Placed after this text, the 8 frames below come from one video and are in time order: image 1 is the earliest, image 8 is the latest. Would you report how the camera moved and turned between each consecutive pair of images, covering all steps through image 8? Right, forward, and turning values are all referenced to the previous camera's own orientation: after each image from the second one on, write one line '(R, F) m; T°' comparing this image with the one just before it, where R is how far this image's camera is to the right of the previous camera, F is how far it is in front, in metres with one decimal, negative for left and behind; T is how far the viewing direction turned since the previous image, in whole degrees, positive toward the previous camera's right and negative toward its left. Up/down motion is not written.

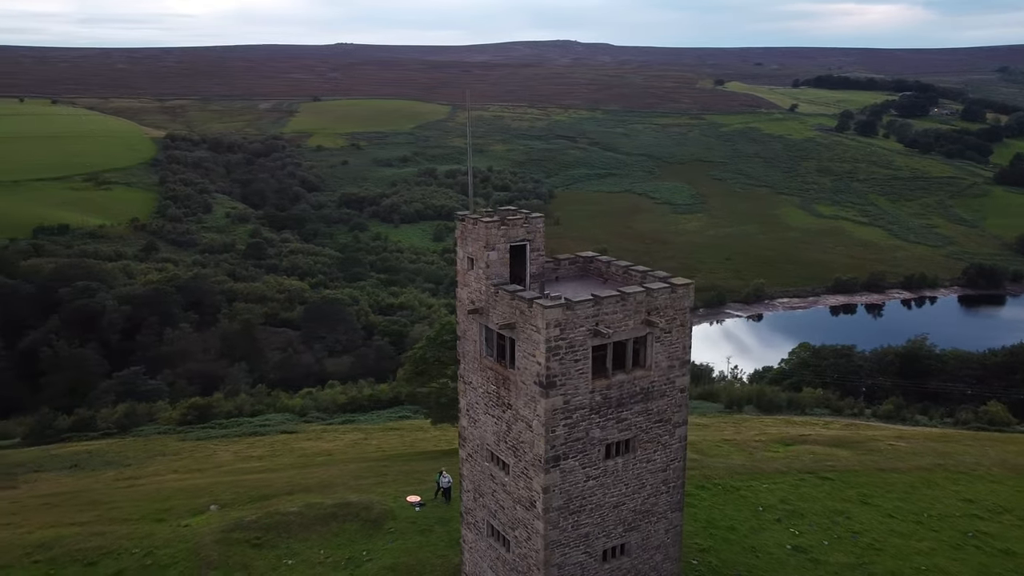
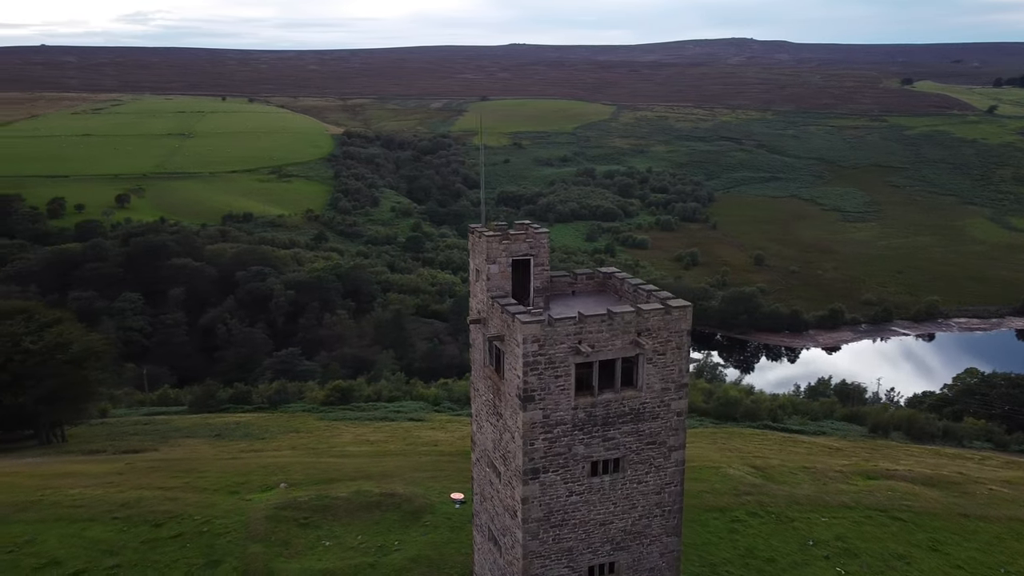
(+3.0, -0.1) m; -11°
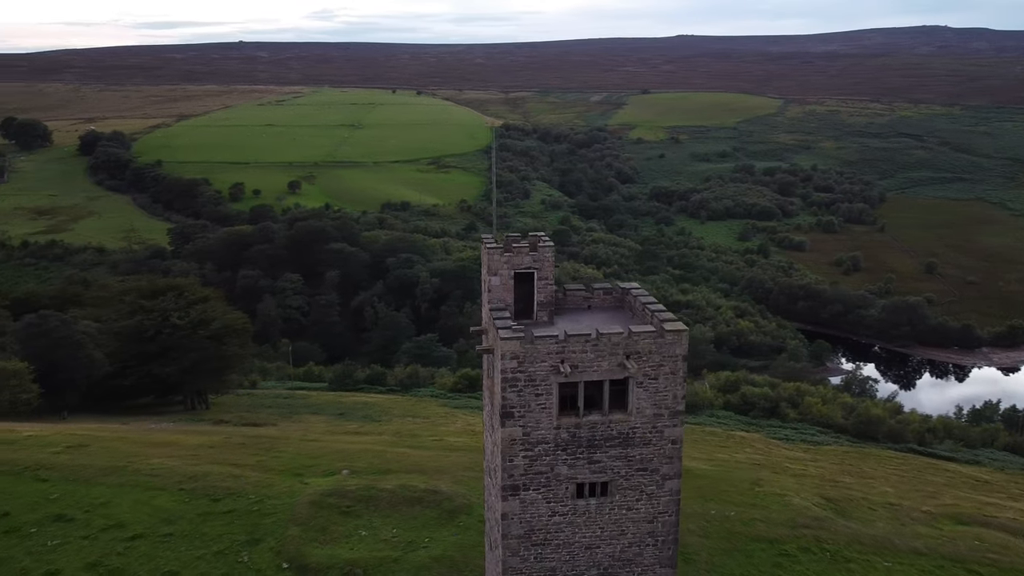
(+2.9, +0.4) m; -11°
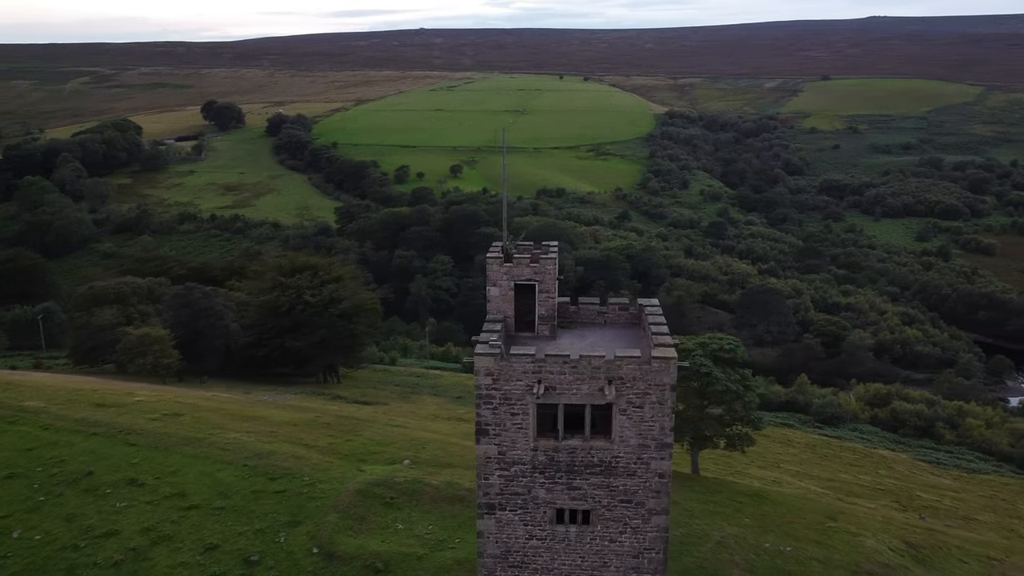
(+2.9, +0.8) m; -11°
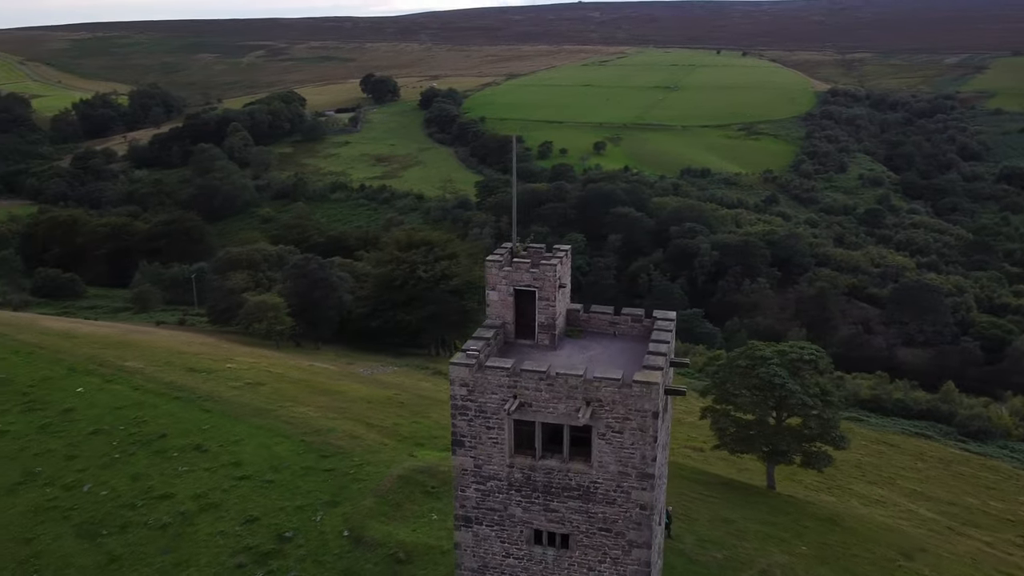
(+2.5, +0.9) m; -10°
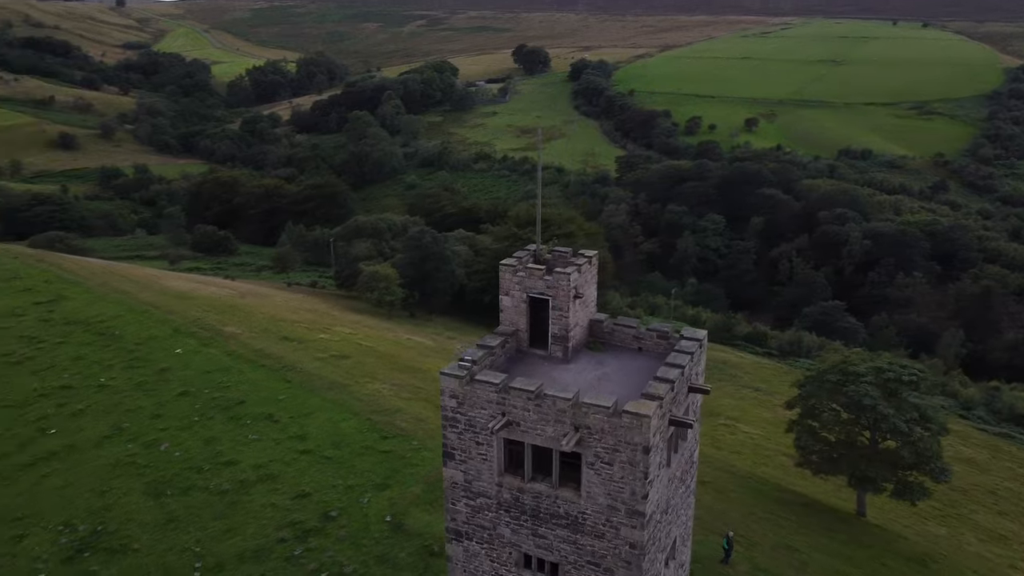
(+2.1, +1.0) m; -10°
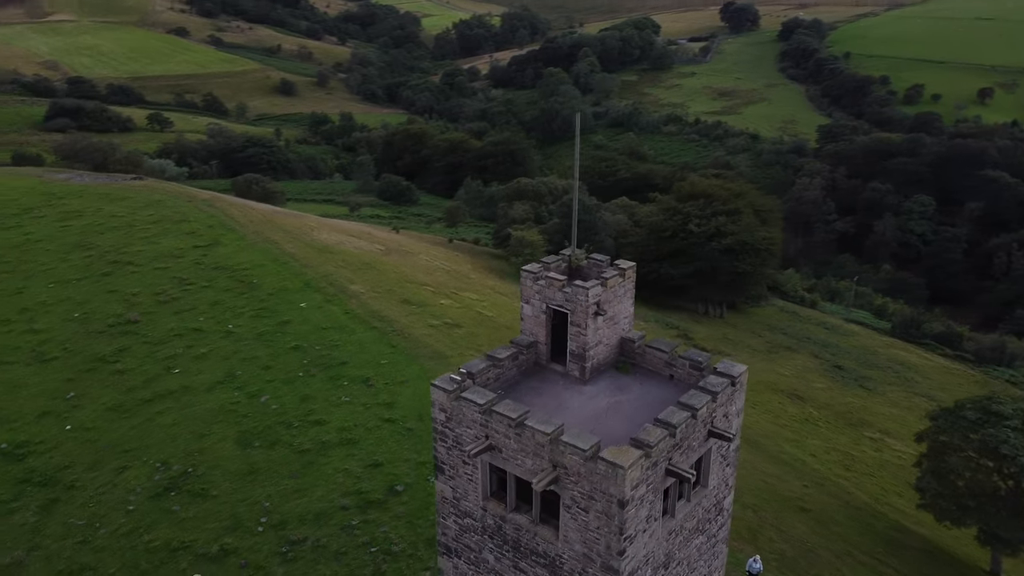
(+2.4, +1.3) m; -13°
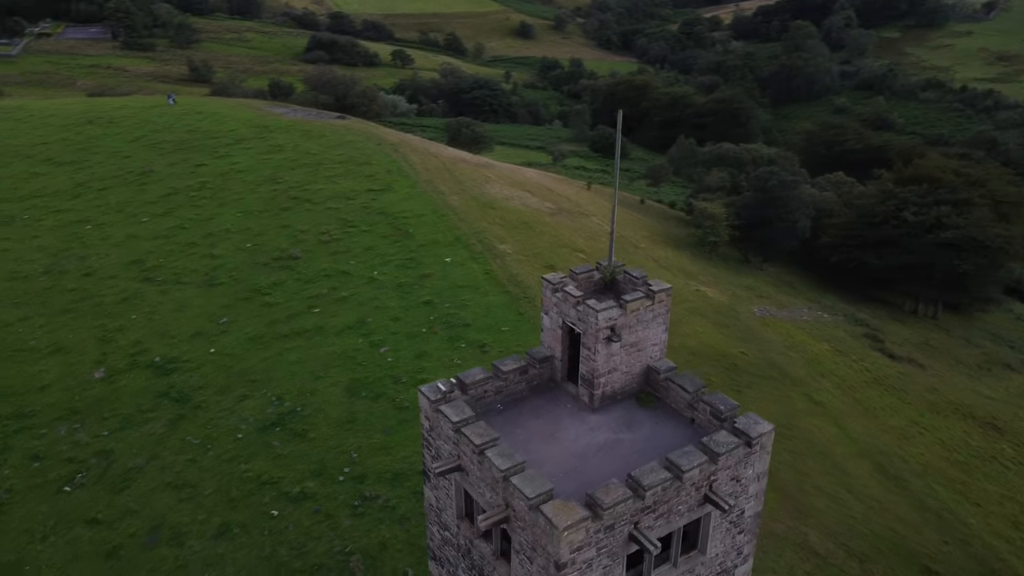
(+2.7, +1.3) m; -15°
